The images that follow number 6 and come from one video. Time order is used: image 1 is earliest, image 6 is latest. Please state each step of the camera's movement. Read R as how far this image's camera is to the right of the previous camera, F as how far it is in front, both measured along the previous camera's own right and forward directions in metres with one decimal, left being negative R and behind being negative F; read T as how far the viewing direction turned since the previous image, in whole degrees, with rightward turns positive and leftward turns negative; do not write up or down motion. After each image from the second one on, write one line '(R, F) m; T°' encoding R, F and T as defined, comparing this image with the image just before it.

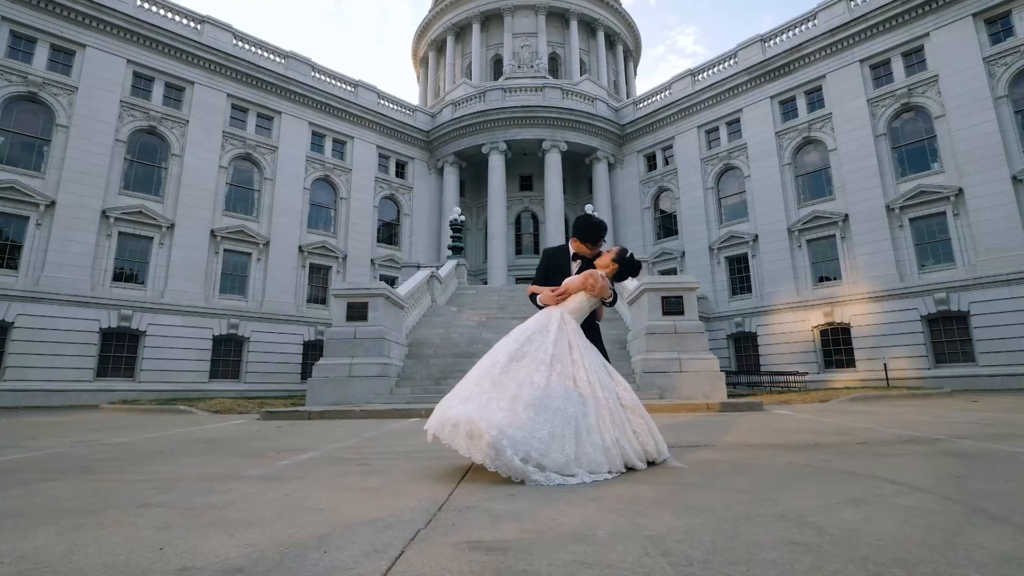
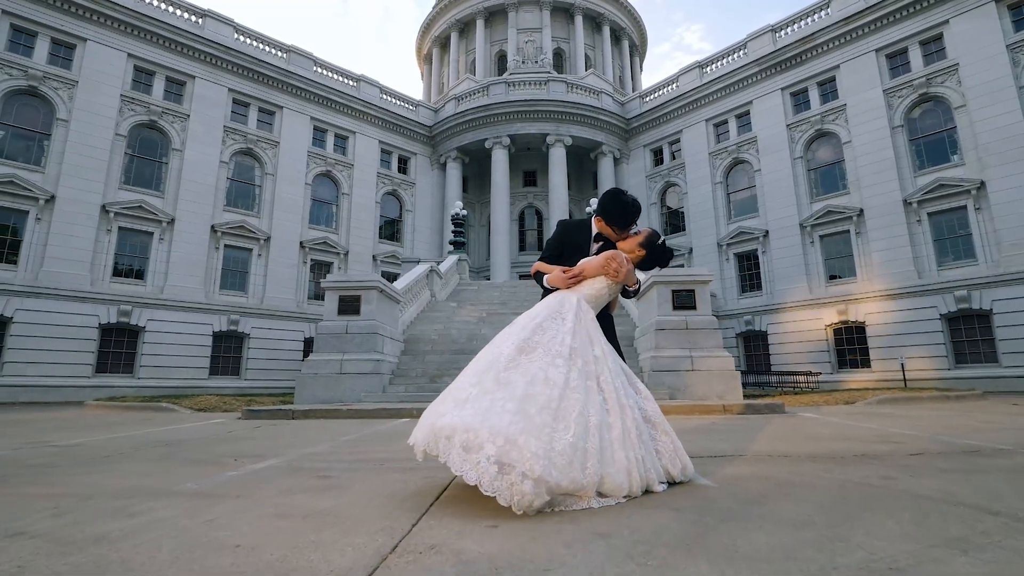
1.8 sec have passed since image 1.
(+0.1, +0.6) m; -1°
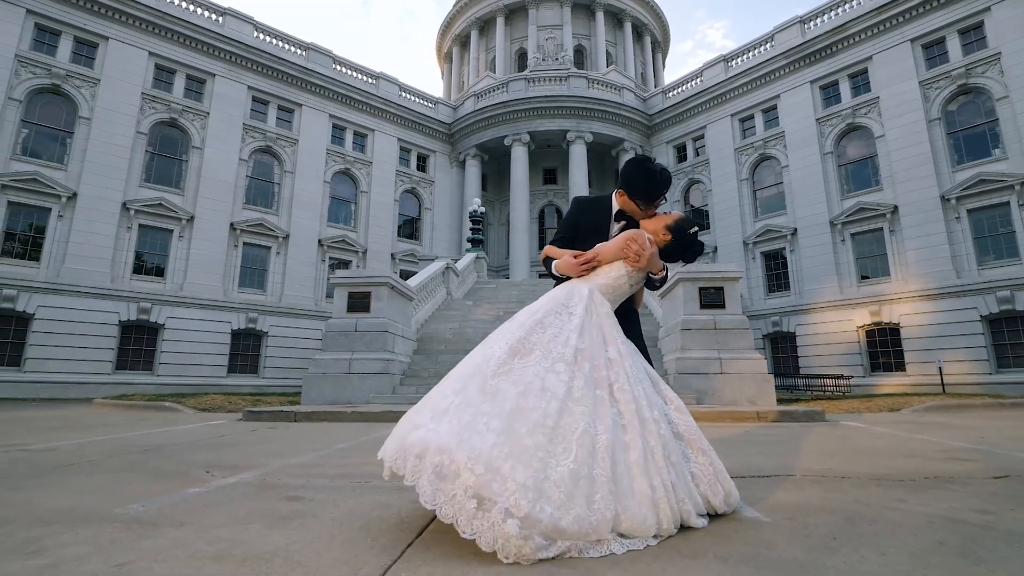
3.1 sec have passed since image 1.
(+0.1, +0.5) m; -2°
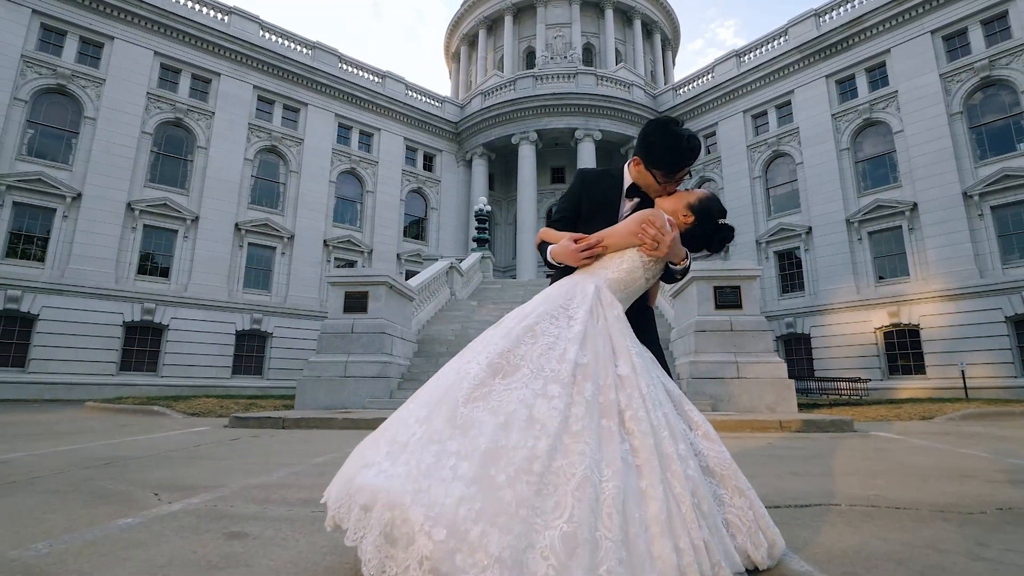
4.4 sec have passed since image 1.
(+0.1, +0.5) m; -1°
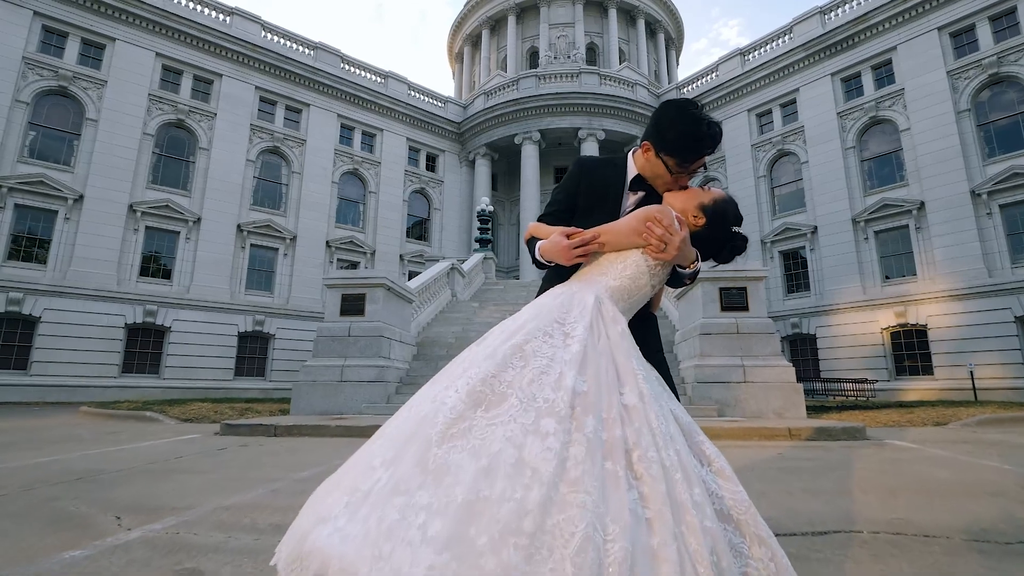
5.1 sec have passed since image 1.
(+0.1, +0.2) m; 0°
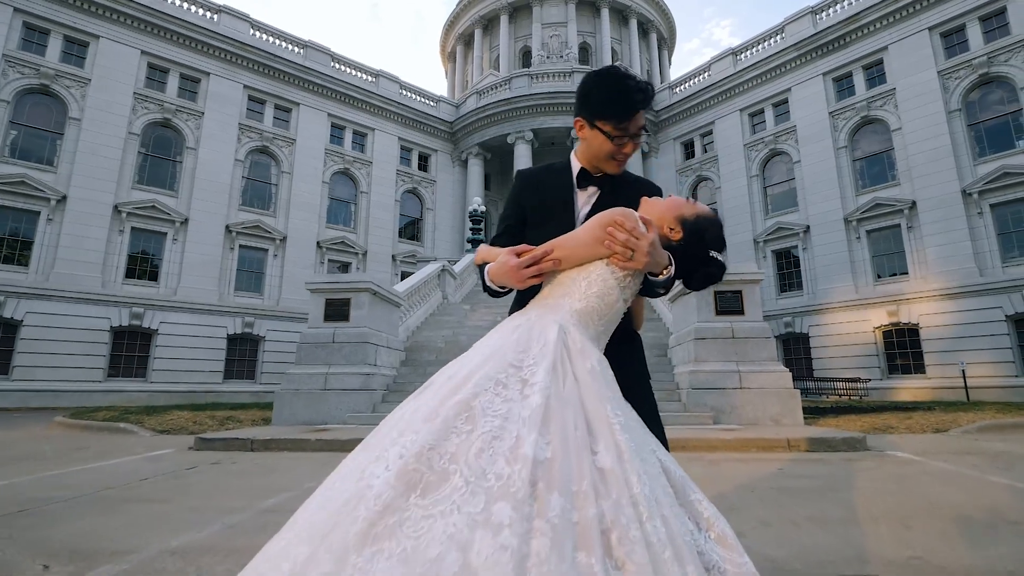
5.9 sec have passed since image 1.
(0.0, +0.2) m; +1°
